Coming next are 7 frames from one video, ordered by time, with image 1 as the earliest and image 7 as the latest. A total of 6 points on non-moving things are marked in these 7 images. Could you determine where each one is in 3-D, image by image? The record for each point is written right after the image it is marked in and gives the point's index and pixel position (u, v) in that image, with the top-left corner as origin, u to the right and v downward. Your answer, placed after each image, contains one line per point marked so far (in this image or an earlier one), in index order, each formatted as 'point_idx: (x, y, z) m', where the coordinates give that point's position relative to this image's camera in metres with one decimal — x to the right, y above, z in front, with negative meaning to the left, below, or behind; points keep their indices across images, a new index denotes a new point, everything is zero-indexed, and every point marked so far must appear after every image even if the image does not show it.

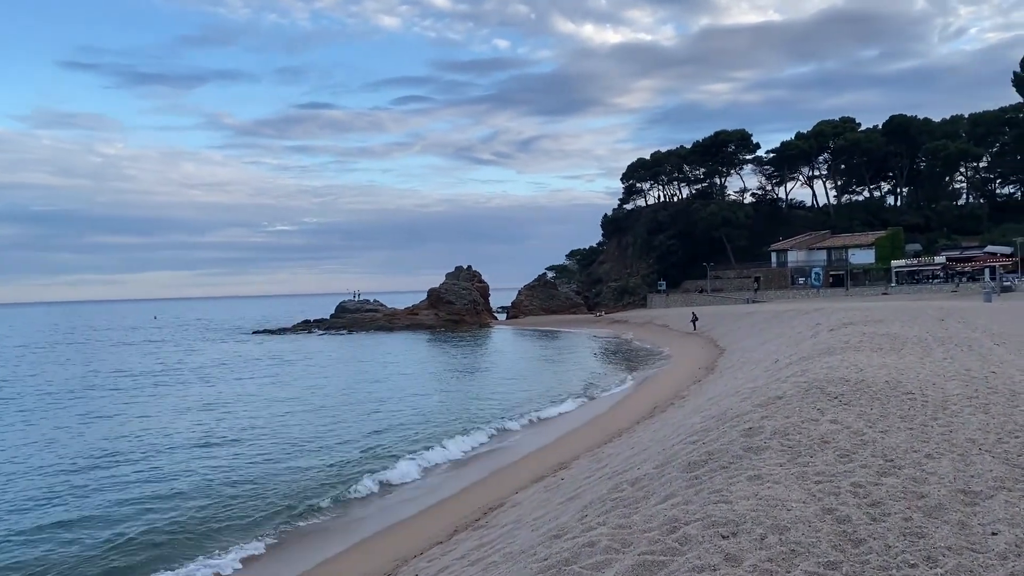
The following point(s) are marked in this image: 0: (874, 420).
0: (+3.8, -1.4, +7.0) m
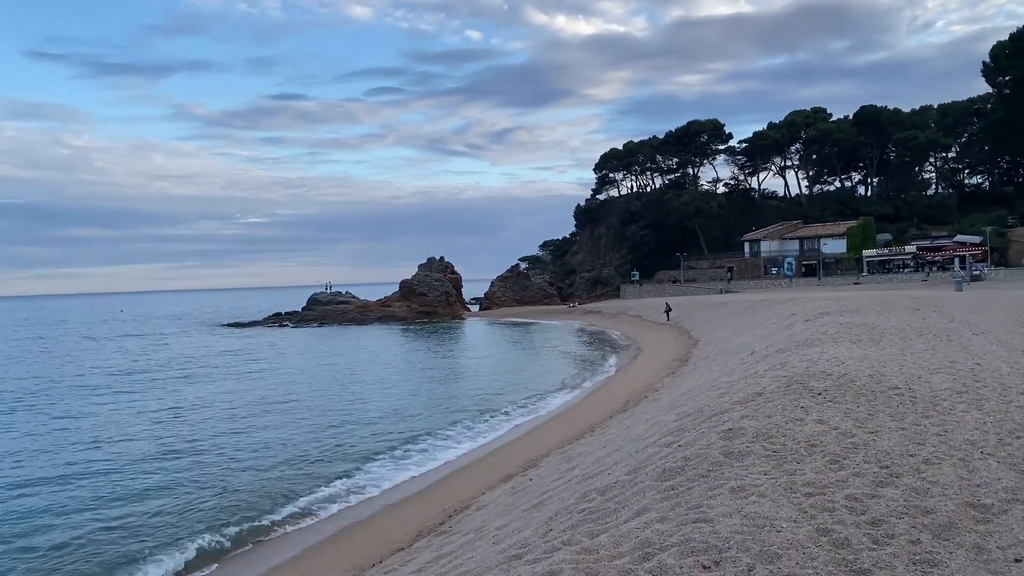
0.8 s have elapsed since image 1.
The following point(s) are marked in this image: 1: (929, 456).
0: (+3.4, -1.3, +6.5) m
1: (+3.3, -1.3, +5.3) m
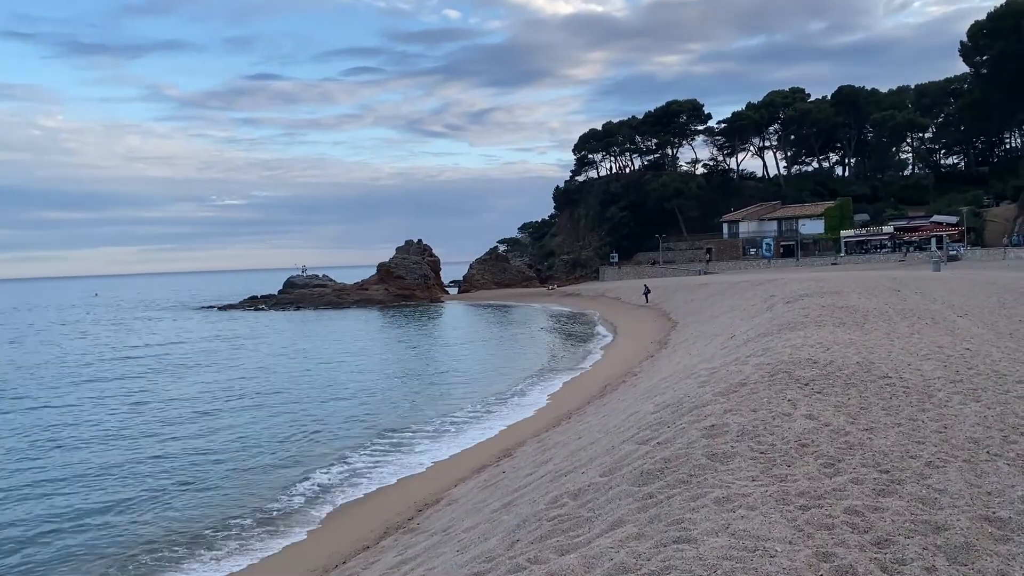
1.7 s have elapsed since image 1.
0: (+3.1, -1.1, +6.0) m
1: (+3.0, -1.2, +4.8) m
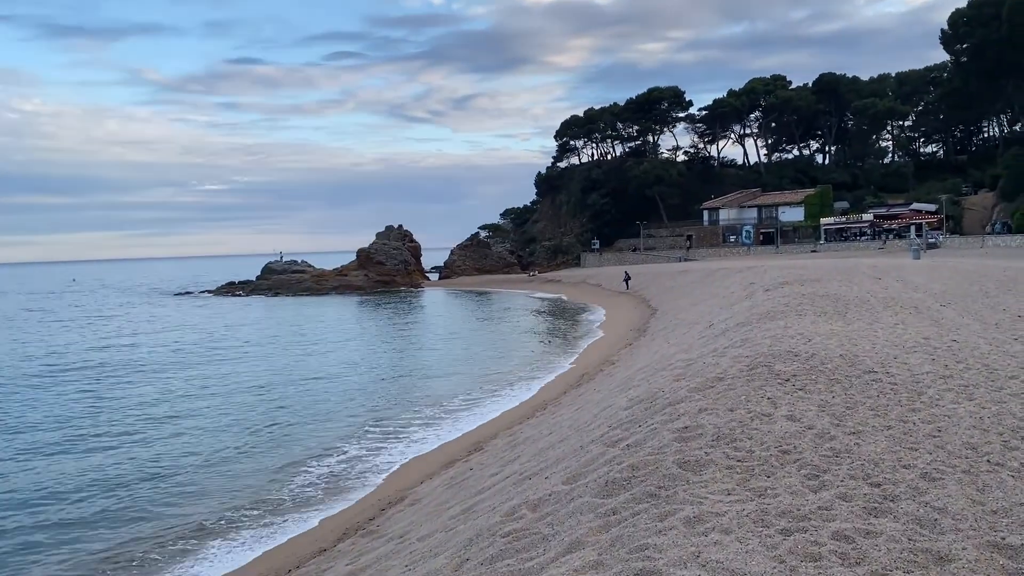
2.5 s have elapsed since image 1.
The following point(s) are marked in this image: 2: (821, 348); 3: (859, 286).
0: (+2.7, -1.0, +5.5) m
1: (+2.6, -1.1, +4.3) m
2: (+4.0, -0.8, +8.8) m
3: (+8.6, 0.0, +16.7) m
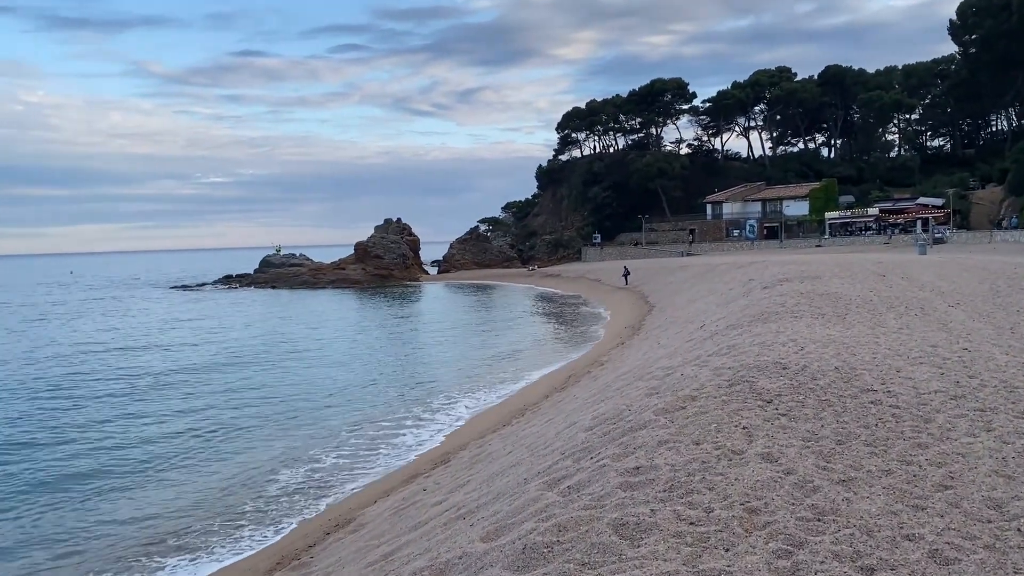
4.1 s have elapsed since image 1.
0: (+2.1, -1.1, +4.4) m
1: (+2.0, -1.2, +3.2) m
2: (+3.4, -0.8, +7.7) m
3: (+8.1, +0.1, +15.6) m
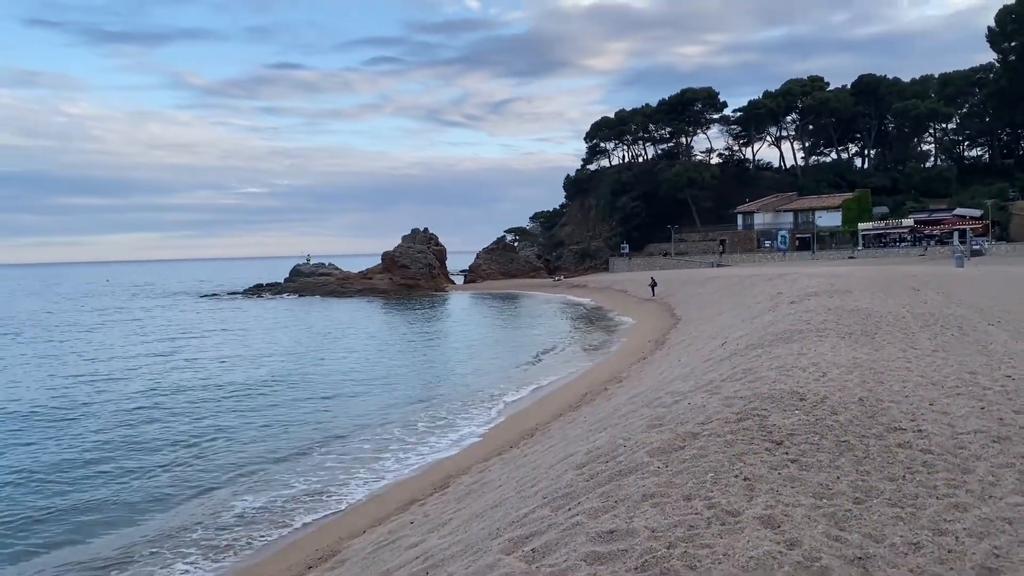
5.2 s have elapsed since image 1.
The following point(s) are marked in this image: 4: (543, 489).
0: (+1.8, -1.2, +3.7) m
1: (+1.7, -1.4, +2.5) m
2: (+3.3, -1.0, +6.9) m
3: (+8.3, -0.3, +14.5) m
4: (+0.3, -1.8, +6.0) m
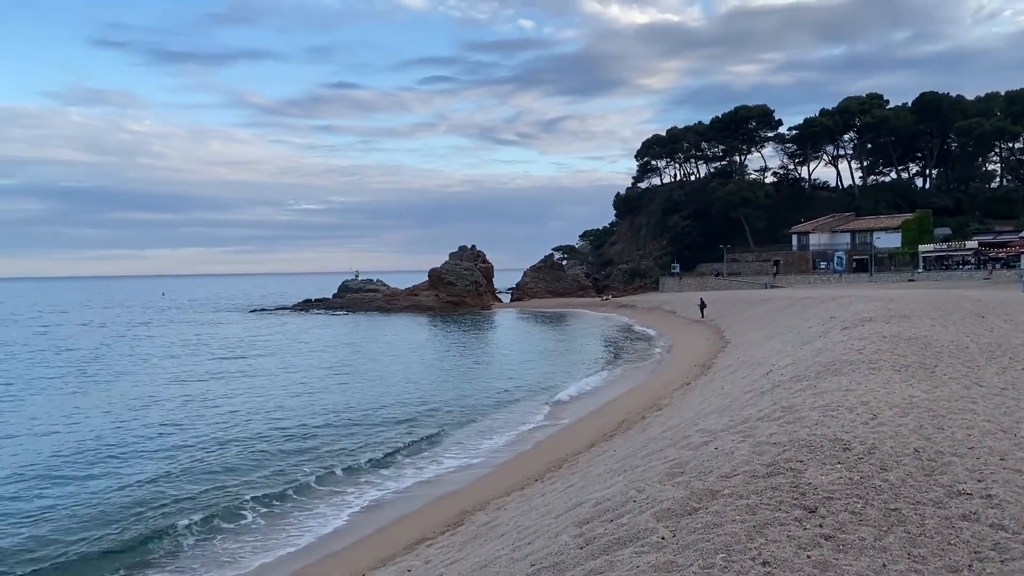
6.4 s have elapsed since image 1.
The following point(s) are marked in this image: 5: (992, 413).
0: (+1.6, -1.4, +2.8) m
1: (+1.4, -1.5, +1.6) m
2: (+3.3, -1.3, +5.9) m
3: (+8.8, -0.9, +13.2) m
4: (+0.2, -2.0, +5.3) m
5: (+4.8, -1.3, +6.7) m
